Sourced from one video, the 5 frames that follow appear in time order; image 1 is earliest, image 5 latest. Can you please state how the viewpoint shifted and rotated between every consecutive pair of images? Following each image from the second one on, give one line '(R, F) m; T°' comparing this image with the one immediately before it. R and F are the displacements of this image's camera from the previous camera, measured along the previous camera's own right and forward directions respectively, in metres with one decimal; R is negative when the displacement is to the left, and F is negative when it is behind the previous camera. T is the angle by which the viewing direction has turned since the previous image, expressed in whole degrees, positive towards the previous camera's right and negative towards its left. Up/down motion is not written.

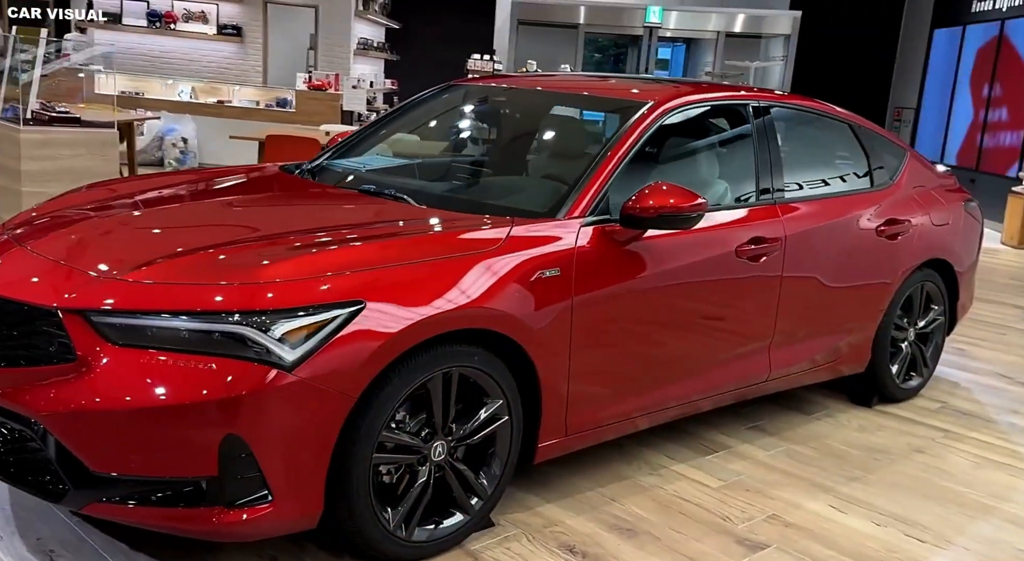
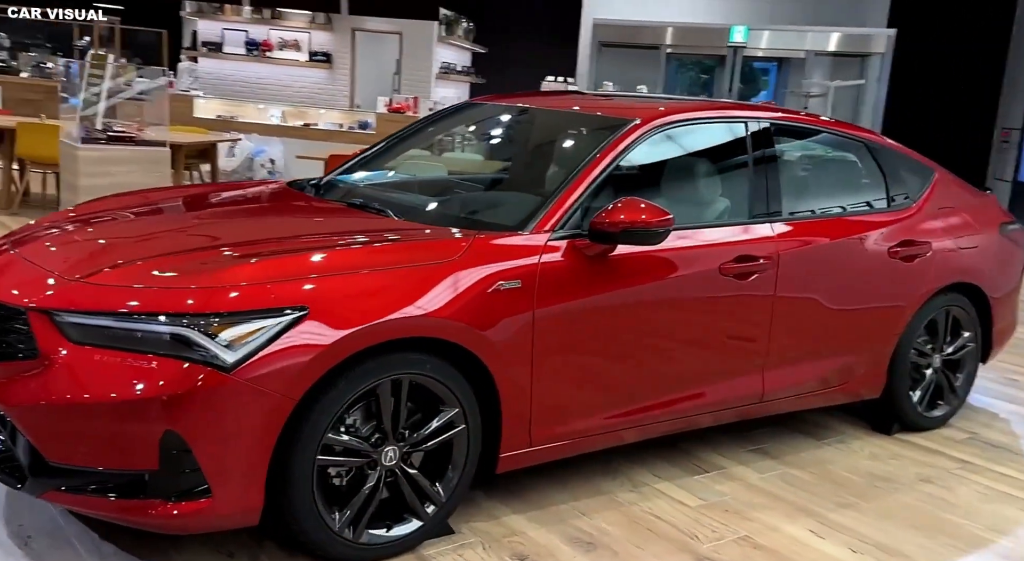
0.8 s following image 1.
(+0.5, 0.0) m; -7°
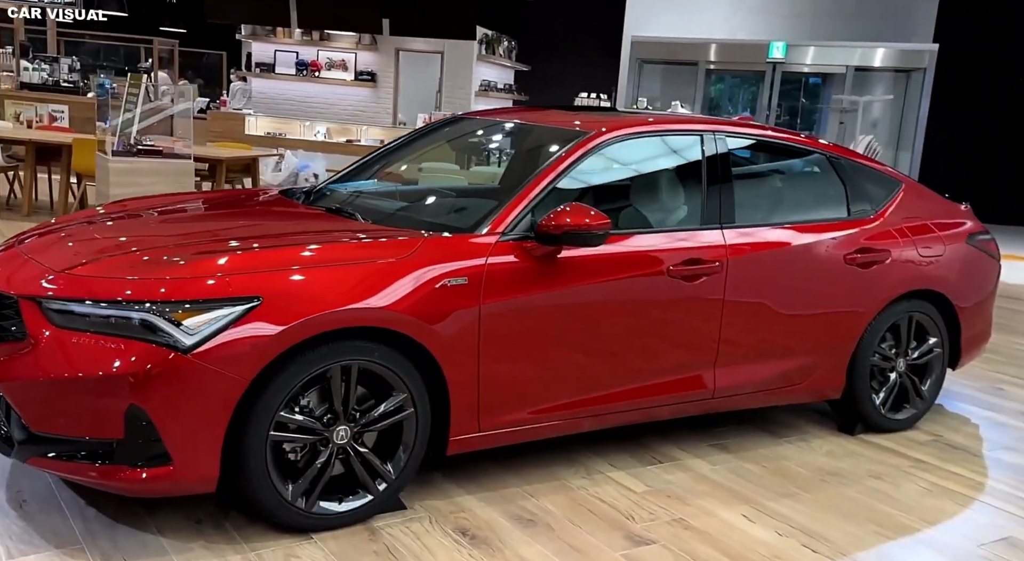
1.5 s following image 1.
(+0.4, -0.3) m; -4°
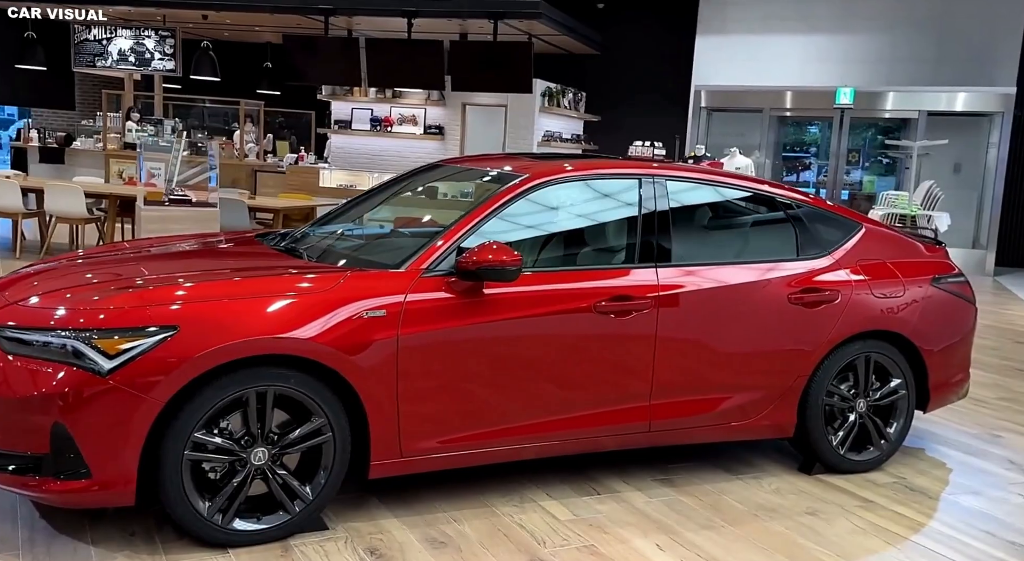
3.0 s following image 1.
(+0.7, -0.2) m; -7°
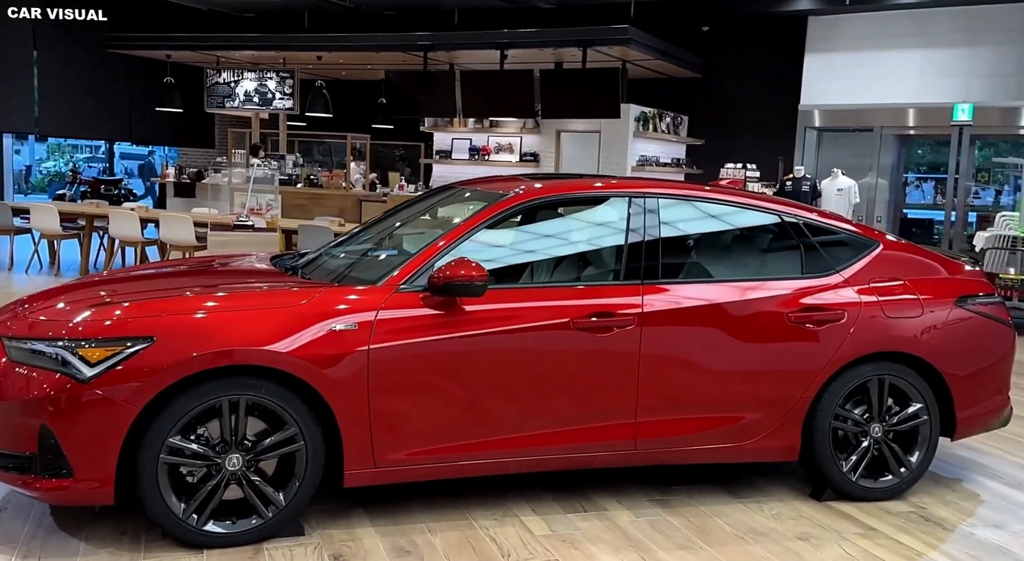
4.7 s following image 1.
(+0.6, 0.0) m; -9°
